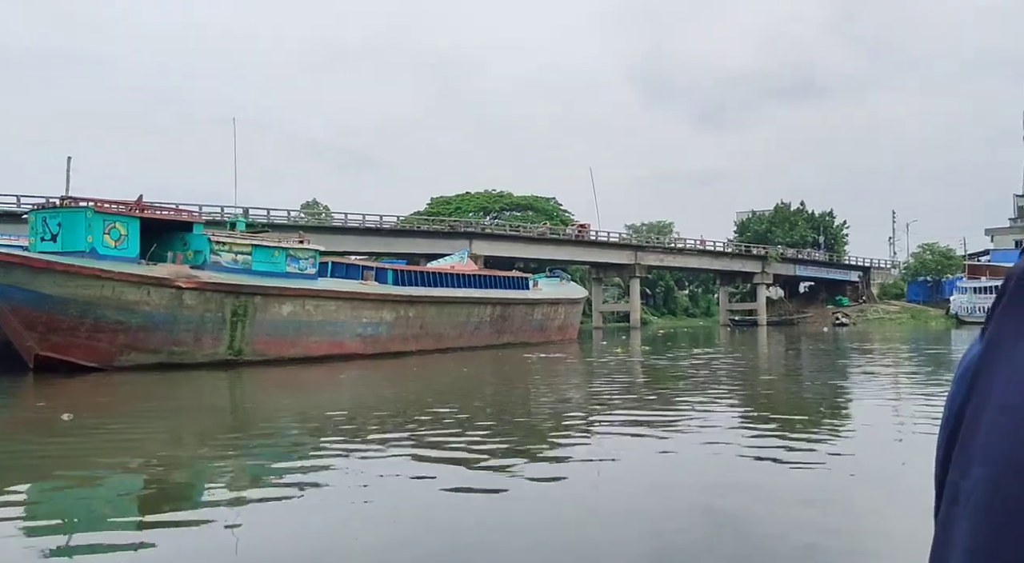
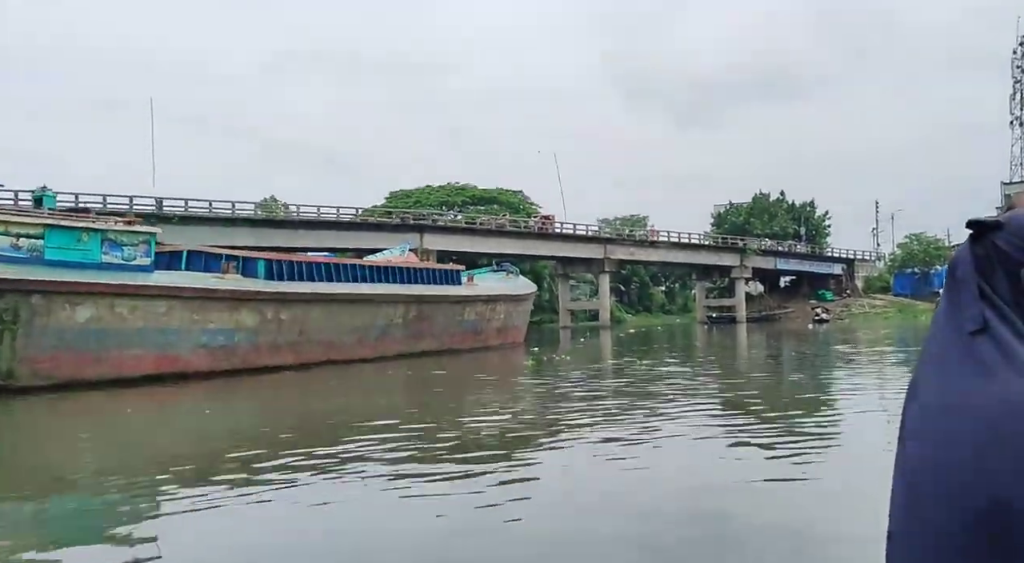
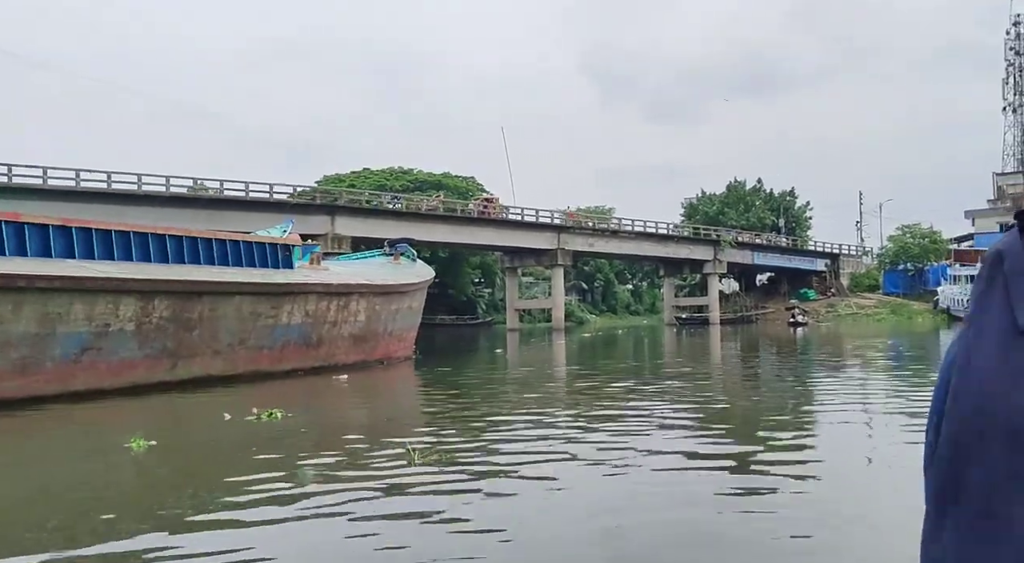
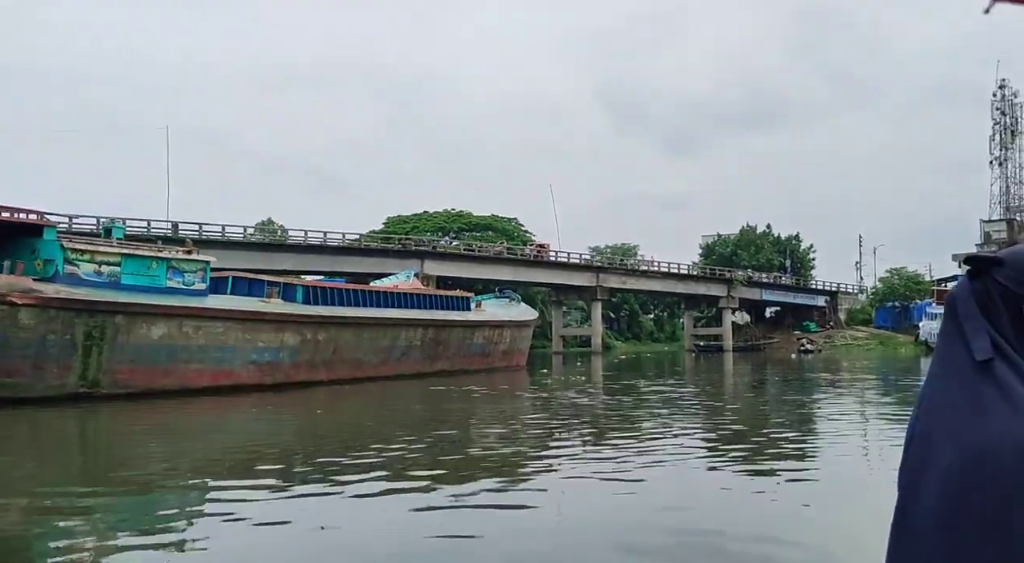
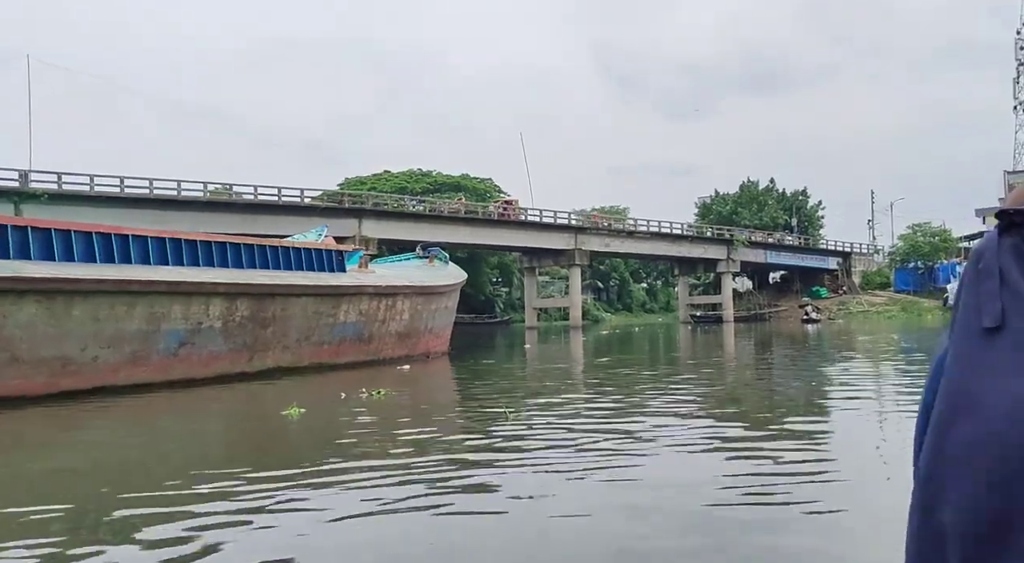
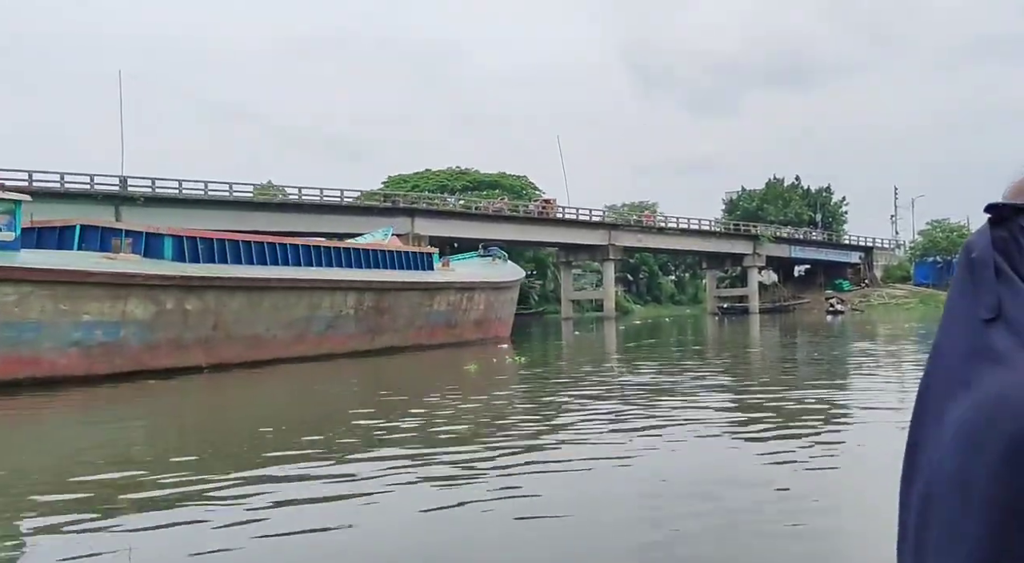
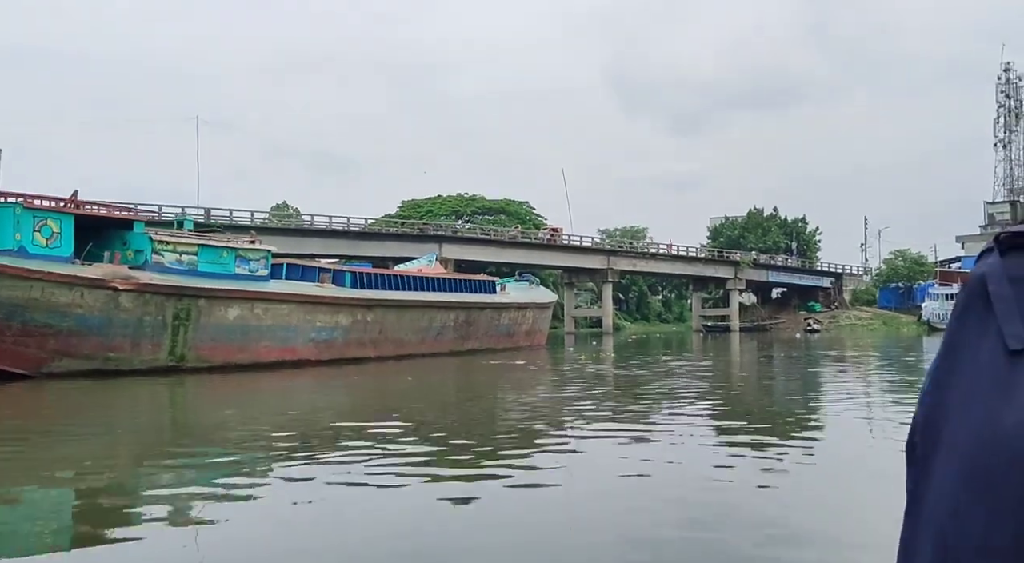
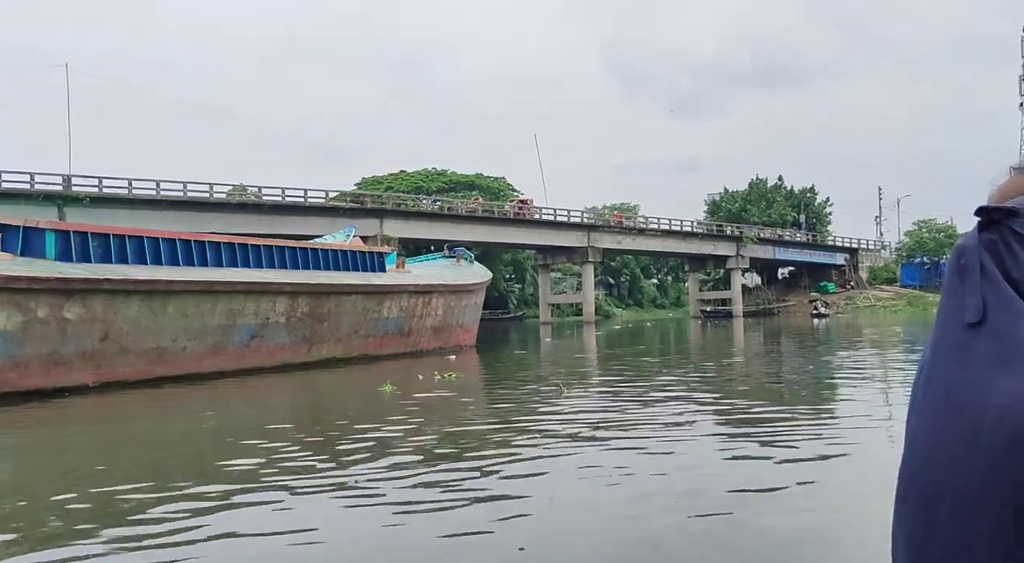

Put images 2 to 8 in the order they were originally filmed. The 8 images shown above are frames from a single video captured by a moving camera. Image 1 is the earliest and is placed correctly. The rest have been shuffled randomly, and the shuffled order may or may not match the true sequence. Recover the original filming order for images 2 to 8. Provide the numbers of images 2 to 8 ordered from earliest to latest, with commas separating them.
7, 4, 2, 6, 8, 5, 3
